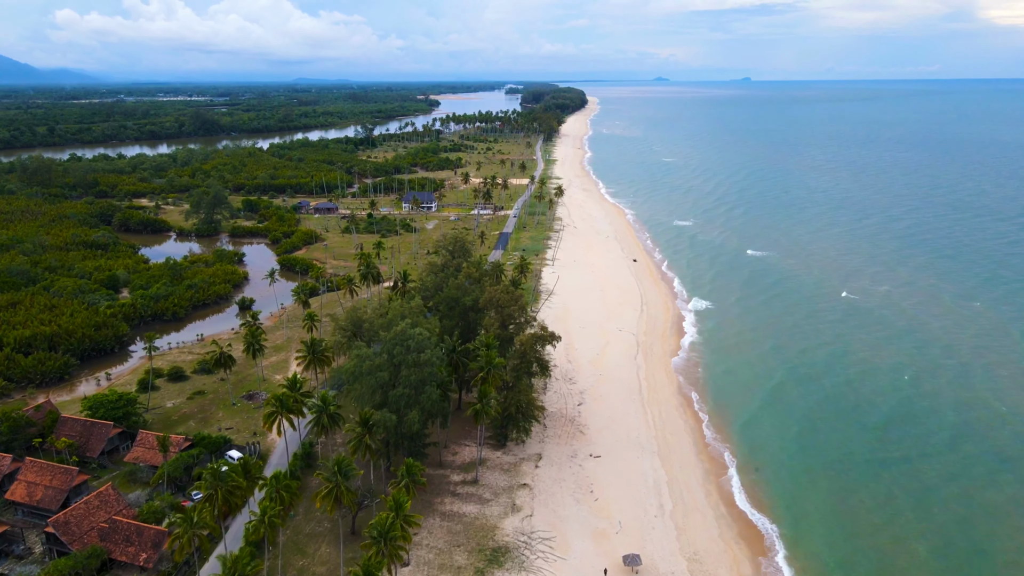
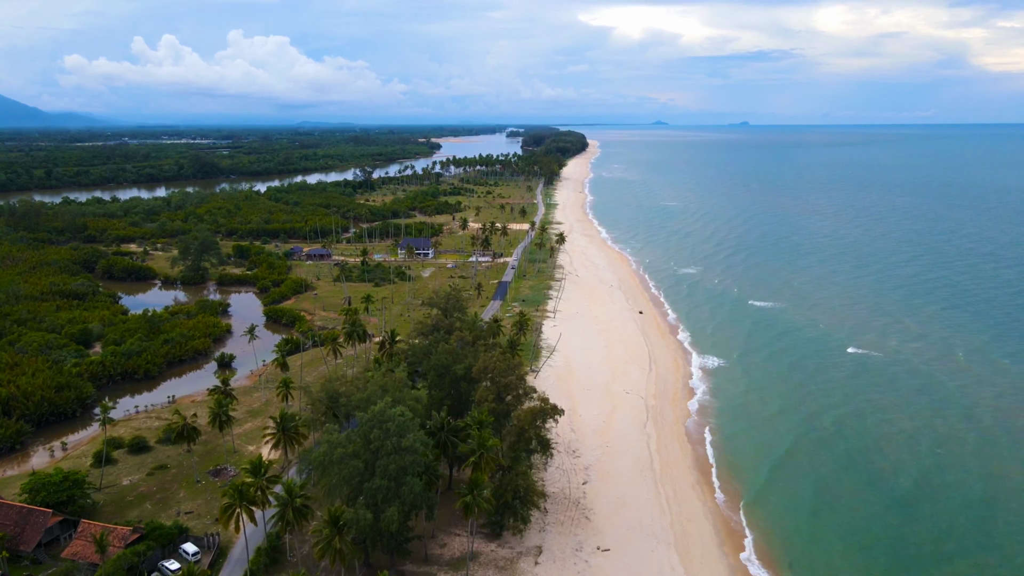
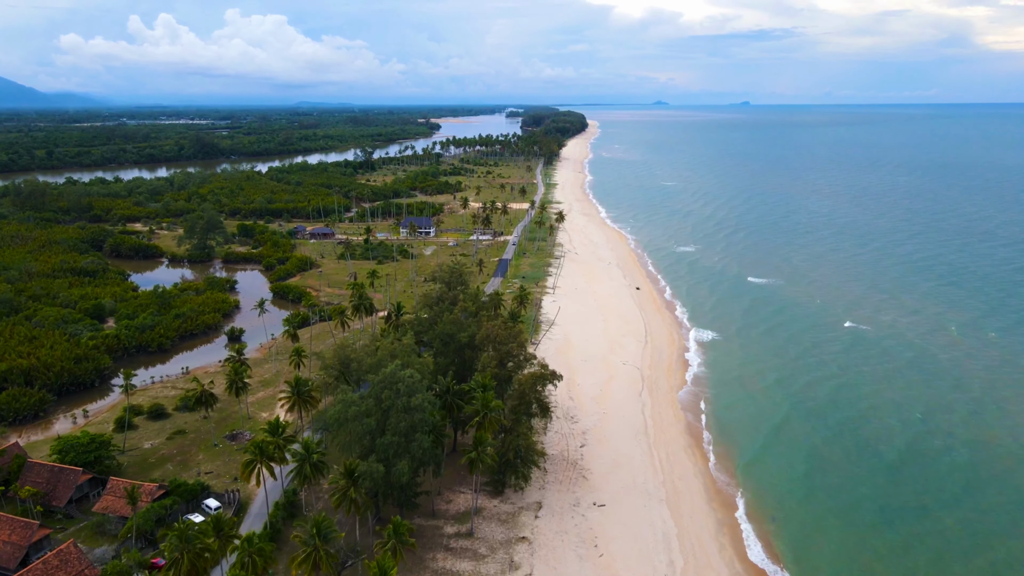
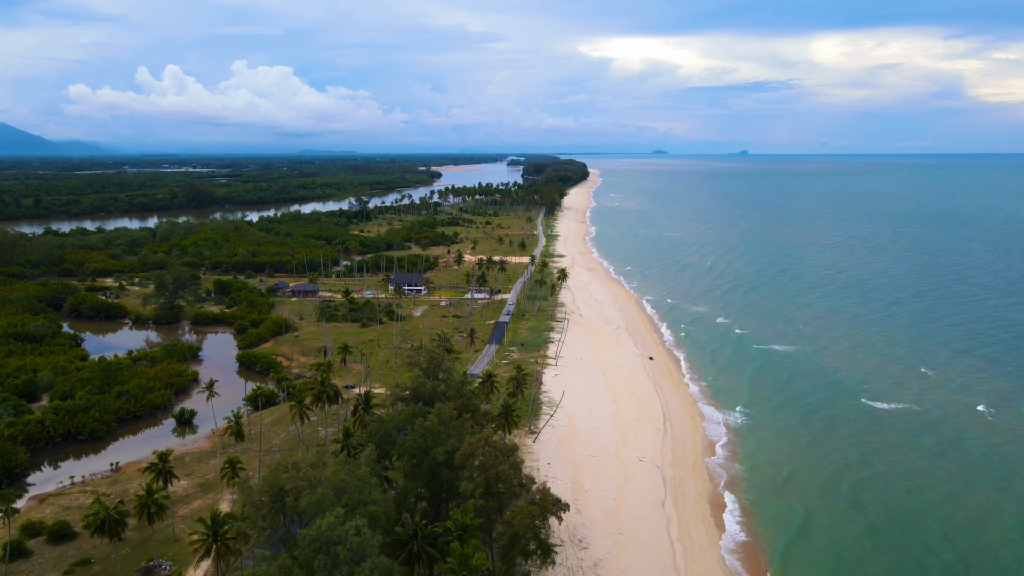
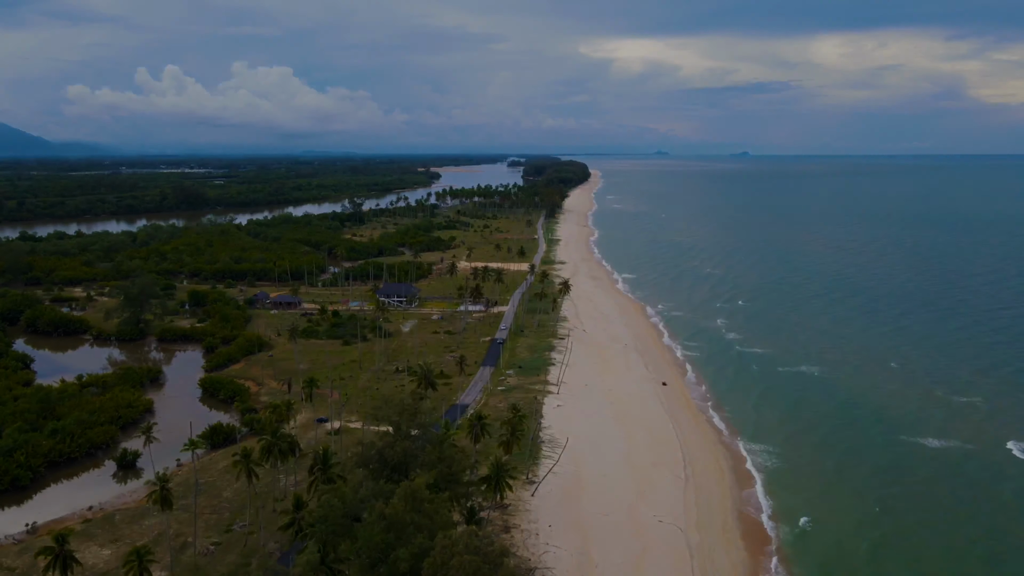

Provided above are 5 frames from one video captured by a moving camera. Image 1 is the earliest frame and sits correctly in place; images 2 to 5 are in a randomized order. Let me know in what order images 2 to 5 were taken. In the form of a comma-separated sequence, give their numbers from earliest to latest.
3, 2, 4, 5
